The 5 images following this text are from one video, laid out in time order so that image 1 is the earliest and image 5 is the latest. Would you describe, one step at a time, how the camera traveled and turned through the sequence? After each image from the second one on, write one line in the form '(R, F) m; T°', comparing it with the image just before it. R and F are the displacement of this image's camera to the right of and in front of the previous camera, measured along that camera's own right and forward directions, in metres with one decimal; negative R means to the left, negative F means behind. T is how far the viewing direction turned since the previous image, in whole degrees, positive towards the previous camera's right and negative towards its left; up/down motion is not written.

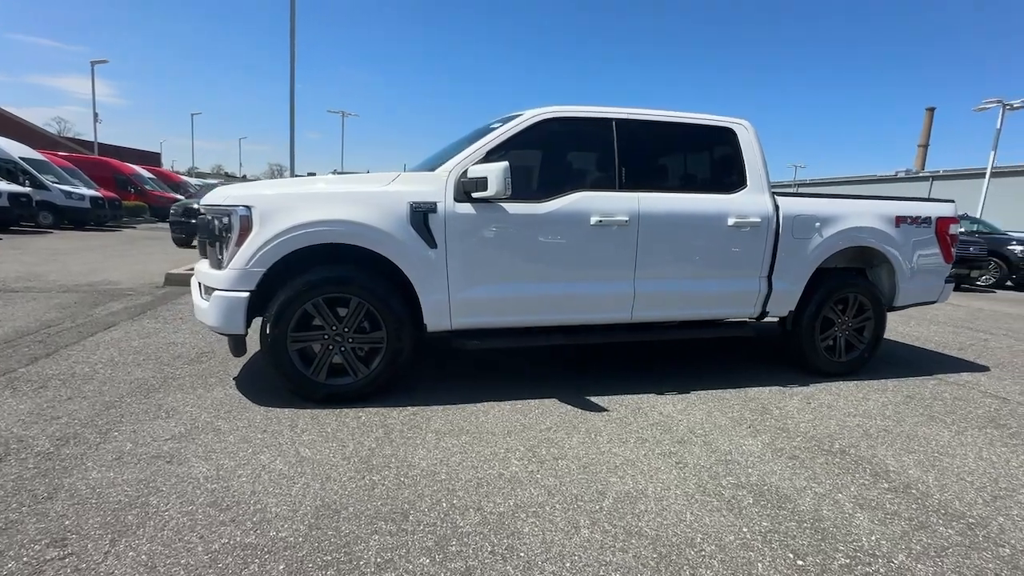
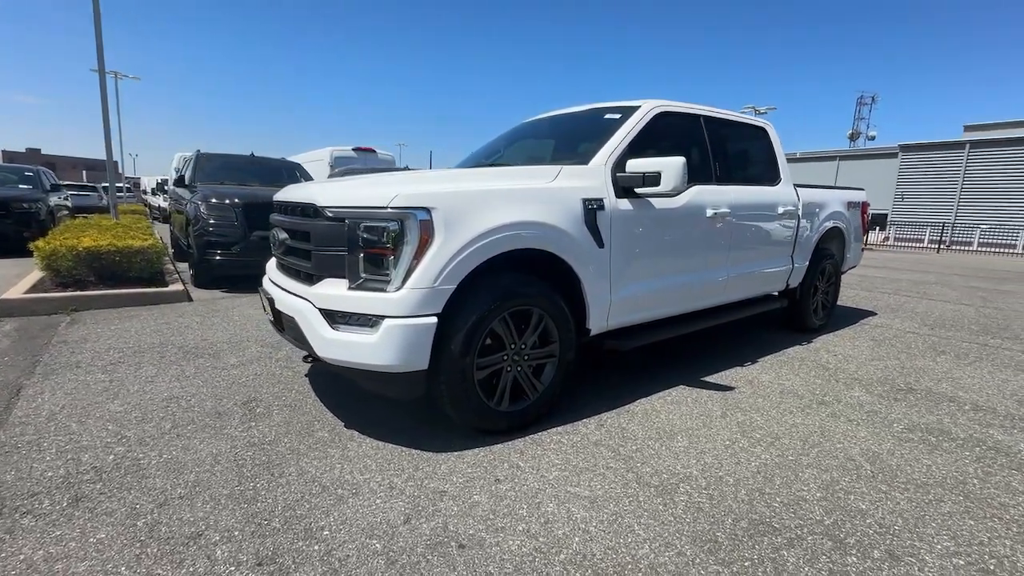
(-2.5, +0.7) m; +22°
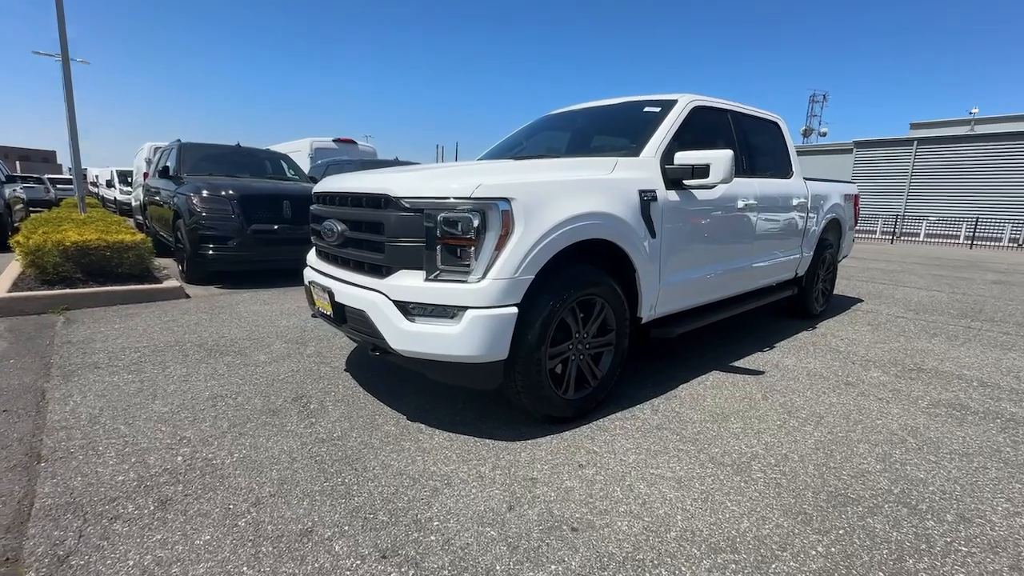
(-0.7, 0.0) m; +4°
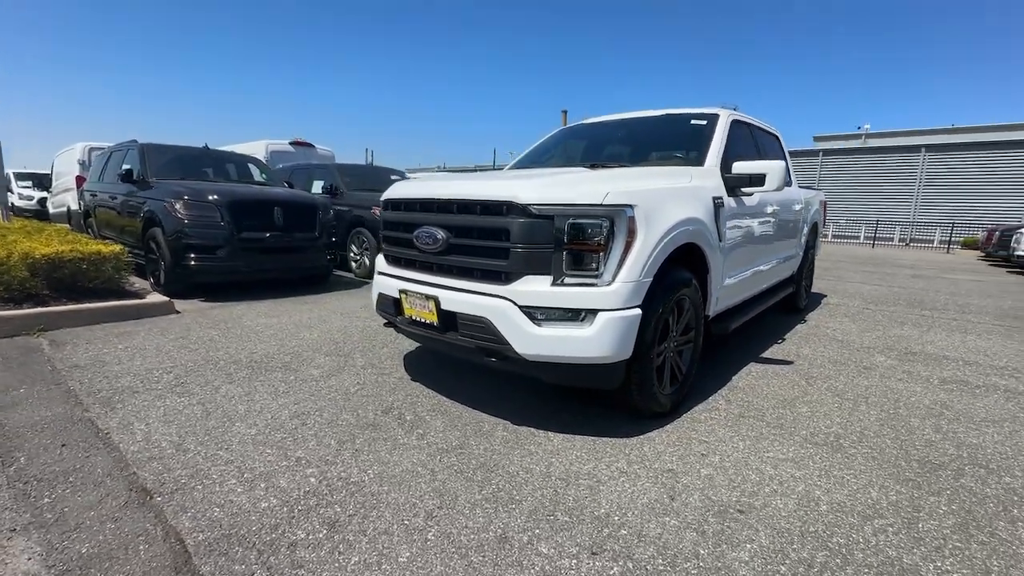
(-1.2, 0.0) m; +8°
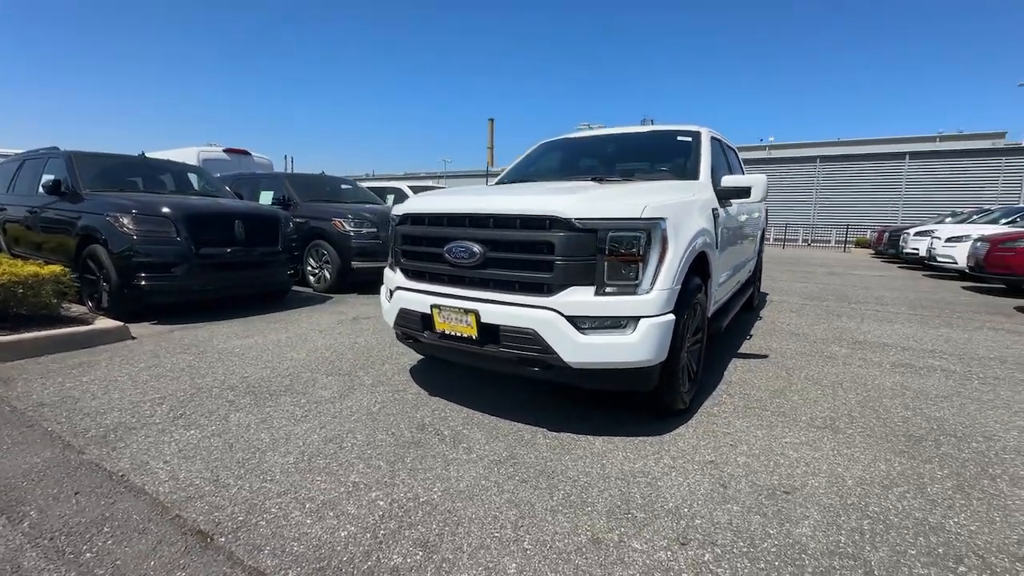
(-0.7, 0.0) m; +8°
